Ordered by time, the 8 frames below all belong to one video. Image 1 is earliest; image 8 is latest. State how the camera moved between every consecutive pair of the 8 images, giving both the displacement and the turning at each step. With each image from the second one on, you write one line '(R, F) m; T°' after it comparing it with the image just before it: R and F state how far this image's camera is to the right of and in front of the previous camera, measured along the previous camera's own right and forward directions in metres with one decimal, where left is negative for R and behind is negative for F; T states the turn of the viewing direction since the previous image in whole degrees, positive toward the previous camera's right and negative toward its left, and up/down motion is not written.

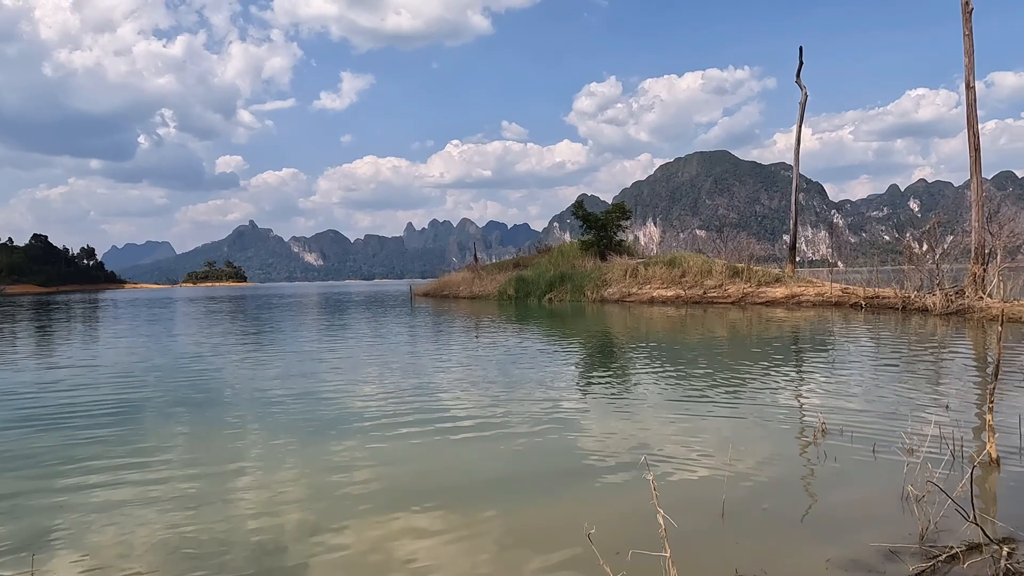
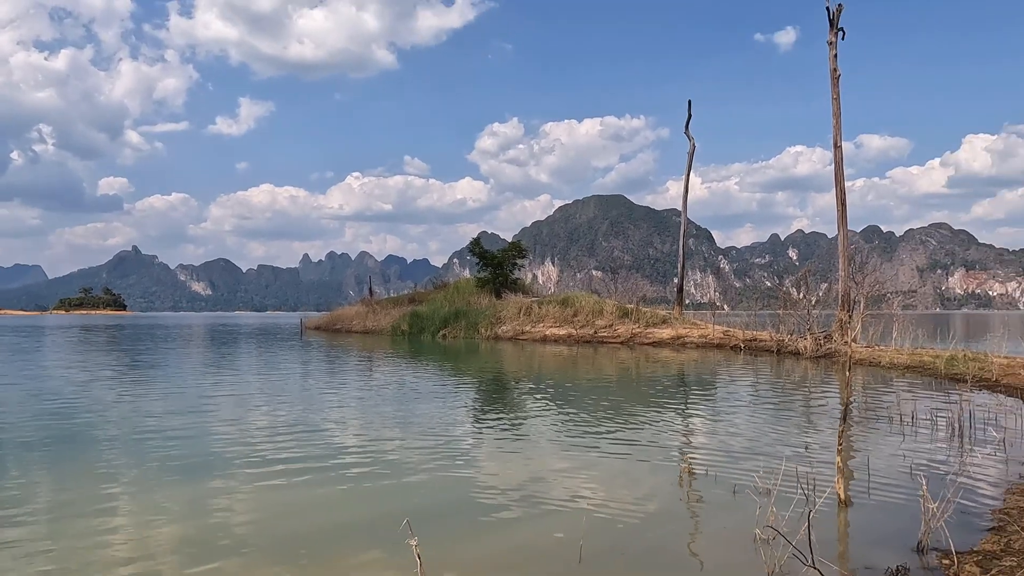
(+0.2, +0.1) m; +8°
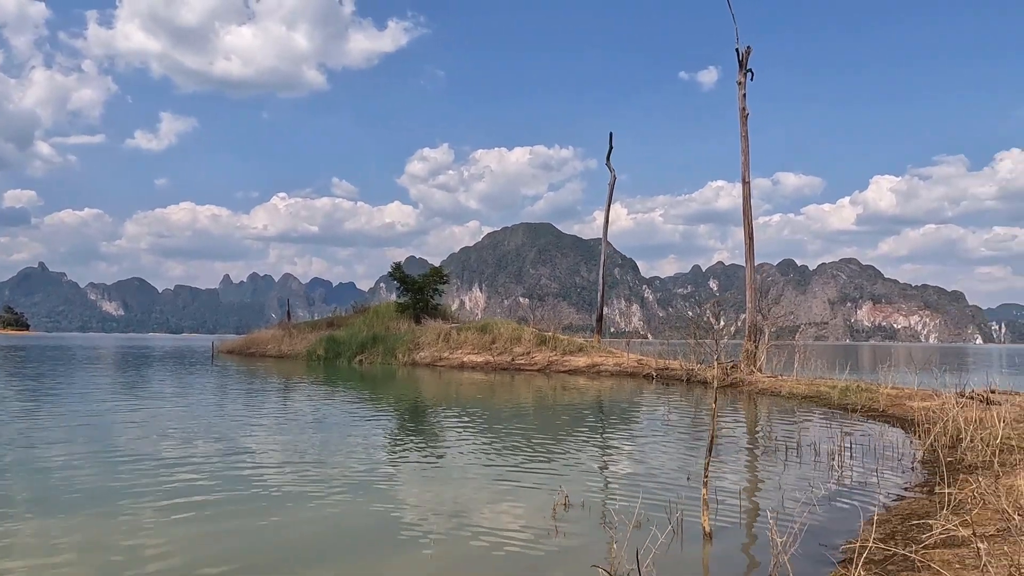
(+0.3, +0.1) m; +5°
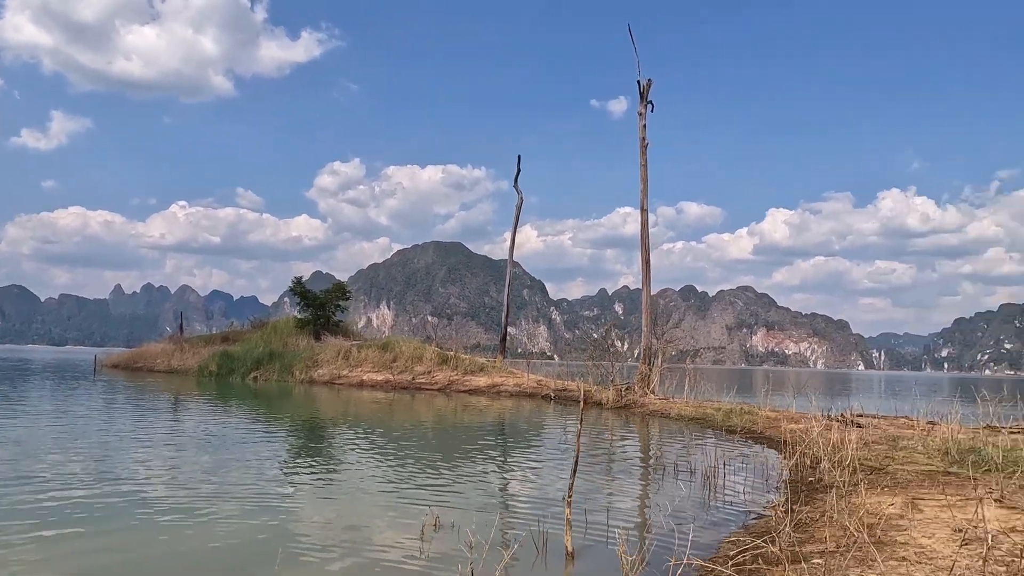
(+0.2, 0.0) m; +7°
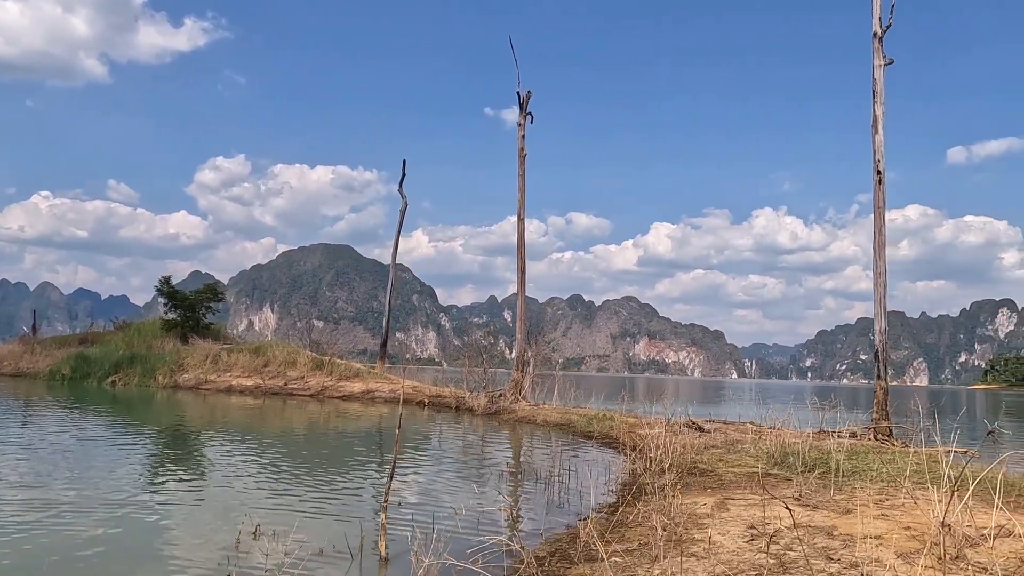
(+0.4, -0.1) m; +8°
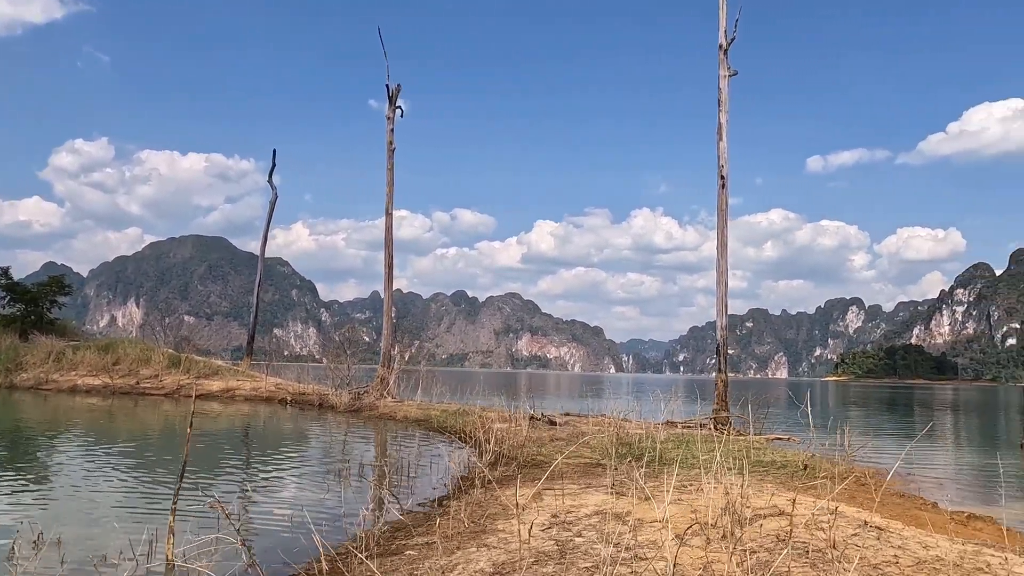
(+0.4, 0.0) m; +9°
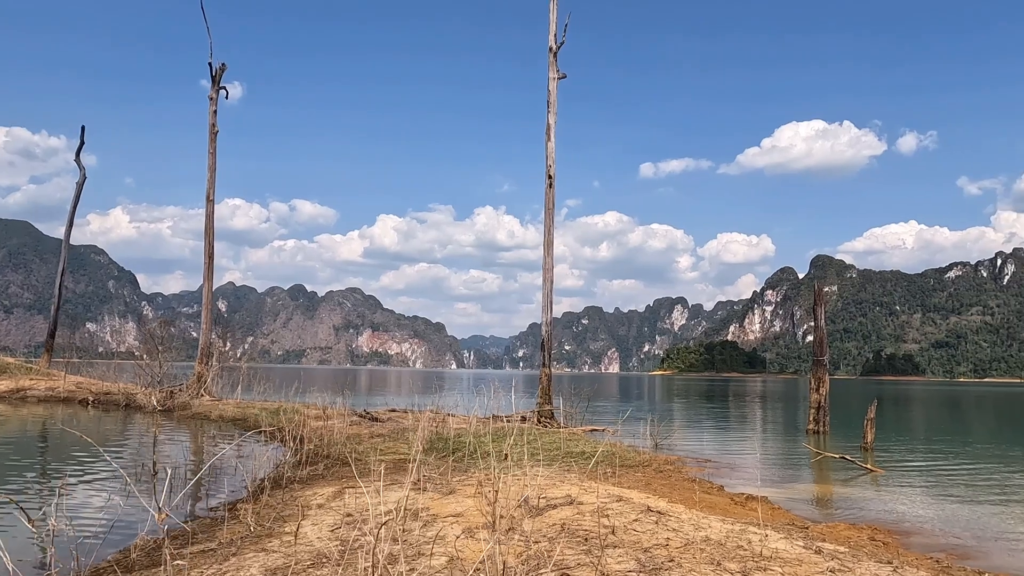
(+0.3, +0.1) m; +12°
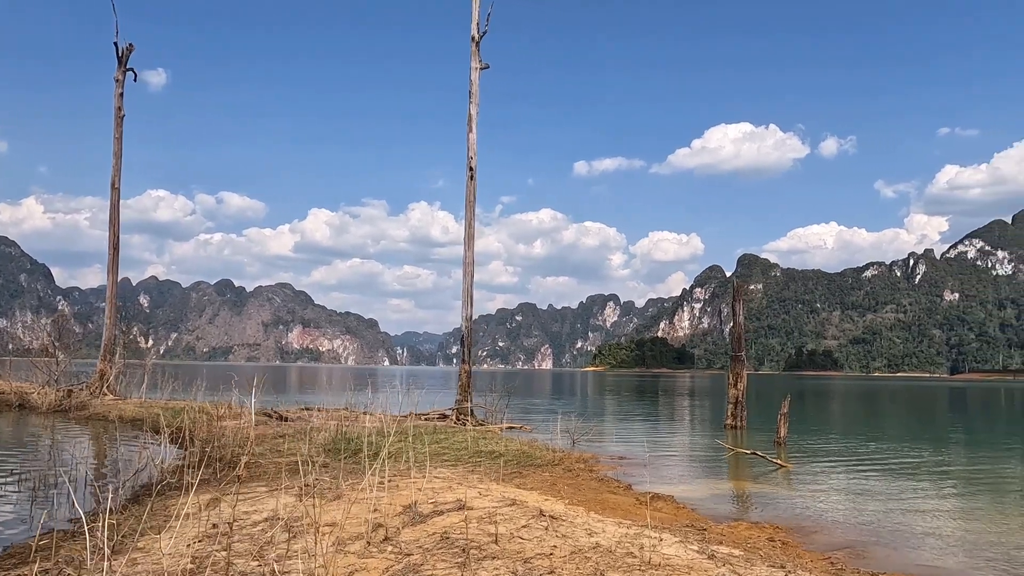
(+0.3, +0.3) m; +5°
